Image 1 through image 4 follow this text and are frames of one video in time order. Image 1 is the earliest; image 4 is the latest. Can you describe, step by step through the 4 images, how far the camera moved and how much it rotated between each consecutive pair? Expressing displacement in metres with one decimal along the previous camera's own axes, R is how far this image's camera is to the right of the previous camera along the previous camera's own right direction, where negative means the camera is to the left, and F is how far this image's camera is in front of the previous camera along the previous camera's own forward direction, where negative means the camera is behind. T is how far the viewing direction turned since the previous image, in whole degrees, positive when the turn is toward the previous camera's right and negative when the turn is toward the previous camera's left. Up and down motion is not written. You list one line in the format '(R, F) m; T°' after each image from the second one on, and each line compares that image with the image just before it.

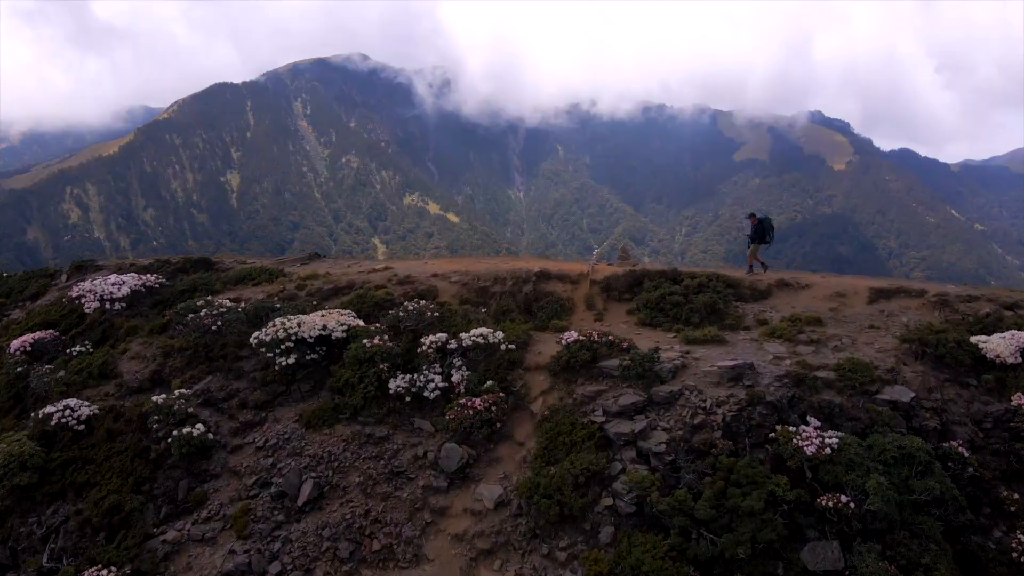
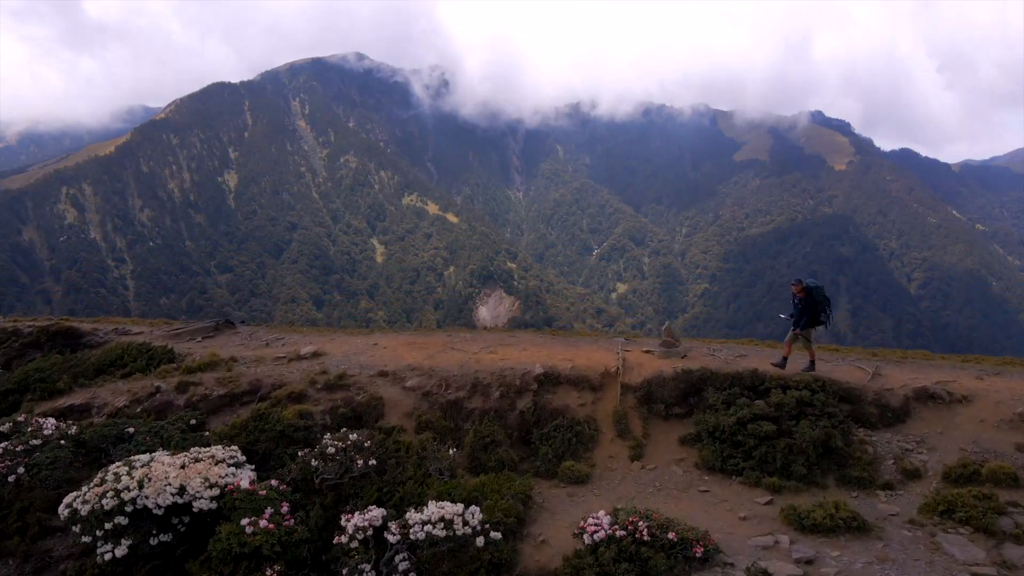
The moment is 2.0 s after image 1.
(+0.2, +7.5) m; 0°
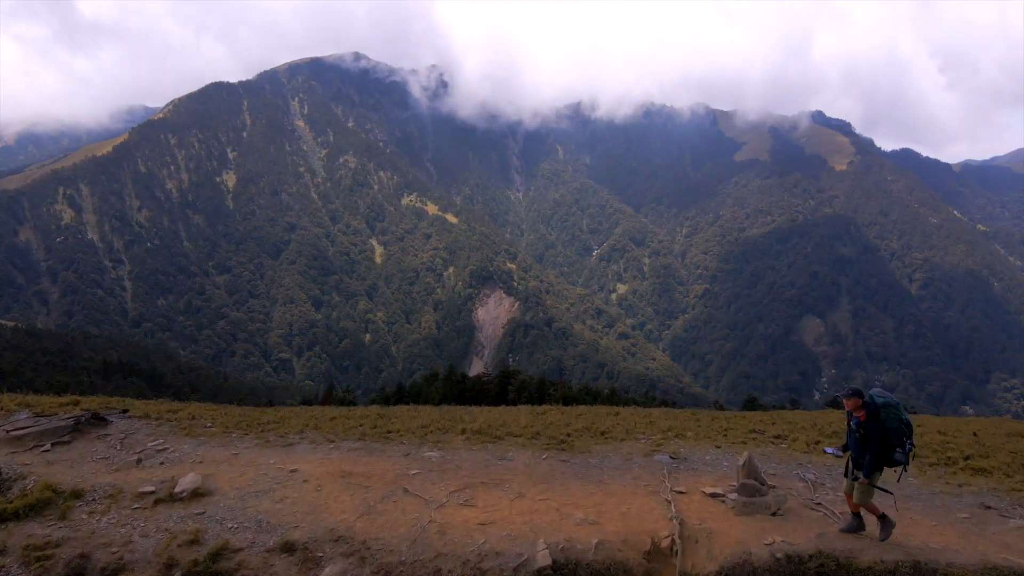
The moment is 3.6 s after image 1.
(+0.1, +5.3) m; 0°
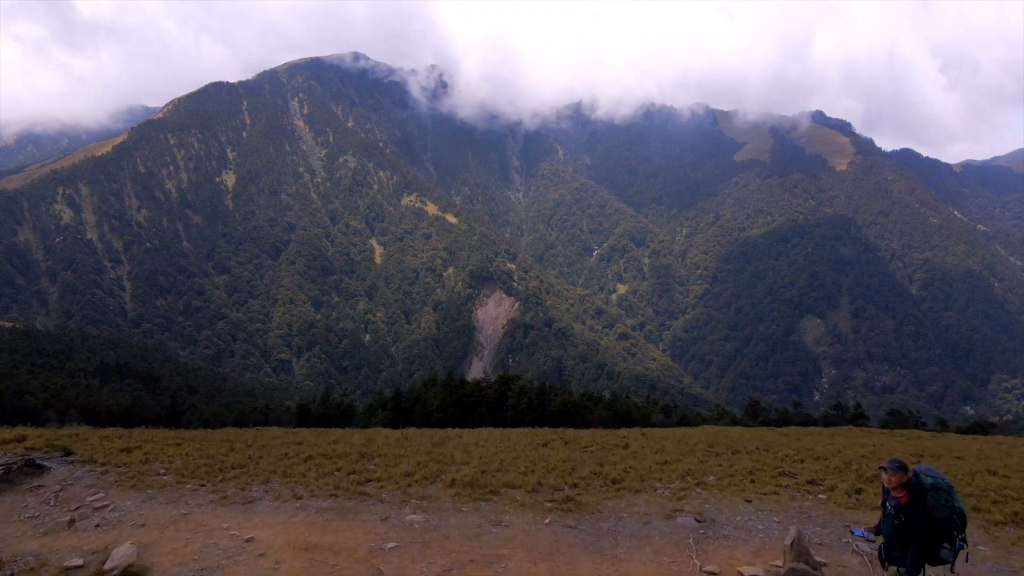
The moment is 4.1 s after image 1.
(-0.1, +0.3) m; 0°
